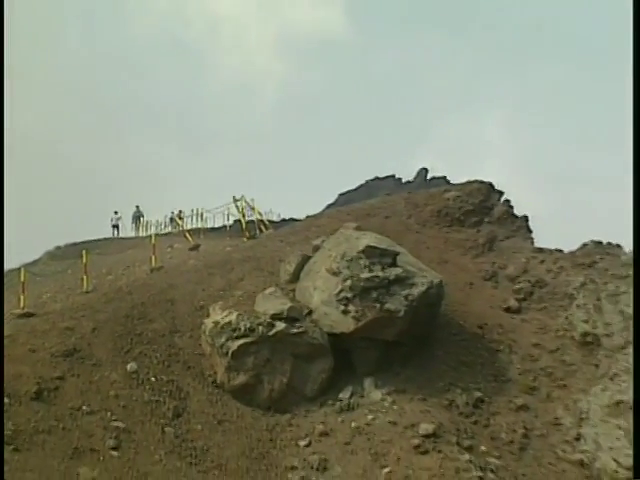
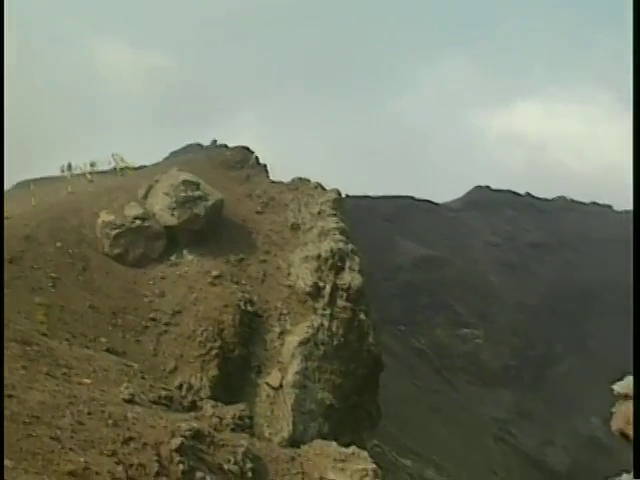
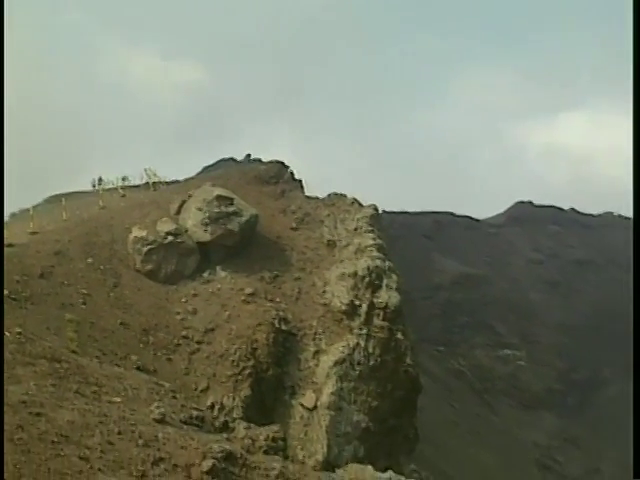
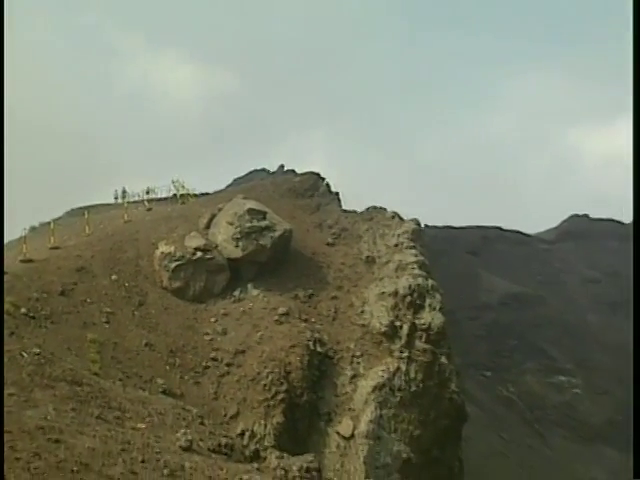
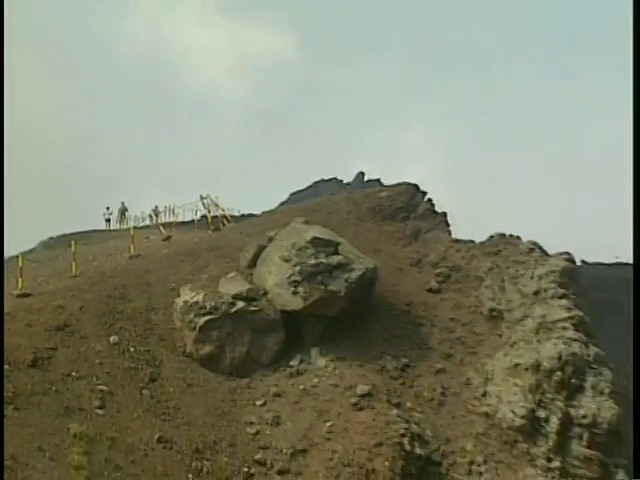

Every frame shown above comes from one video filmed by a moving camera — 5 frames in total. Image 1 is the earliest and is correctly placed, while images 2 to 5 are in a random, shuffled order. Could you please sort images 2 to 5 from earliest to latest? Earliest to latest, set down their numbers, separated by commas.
5, 4, 3, 2
